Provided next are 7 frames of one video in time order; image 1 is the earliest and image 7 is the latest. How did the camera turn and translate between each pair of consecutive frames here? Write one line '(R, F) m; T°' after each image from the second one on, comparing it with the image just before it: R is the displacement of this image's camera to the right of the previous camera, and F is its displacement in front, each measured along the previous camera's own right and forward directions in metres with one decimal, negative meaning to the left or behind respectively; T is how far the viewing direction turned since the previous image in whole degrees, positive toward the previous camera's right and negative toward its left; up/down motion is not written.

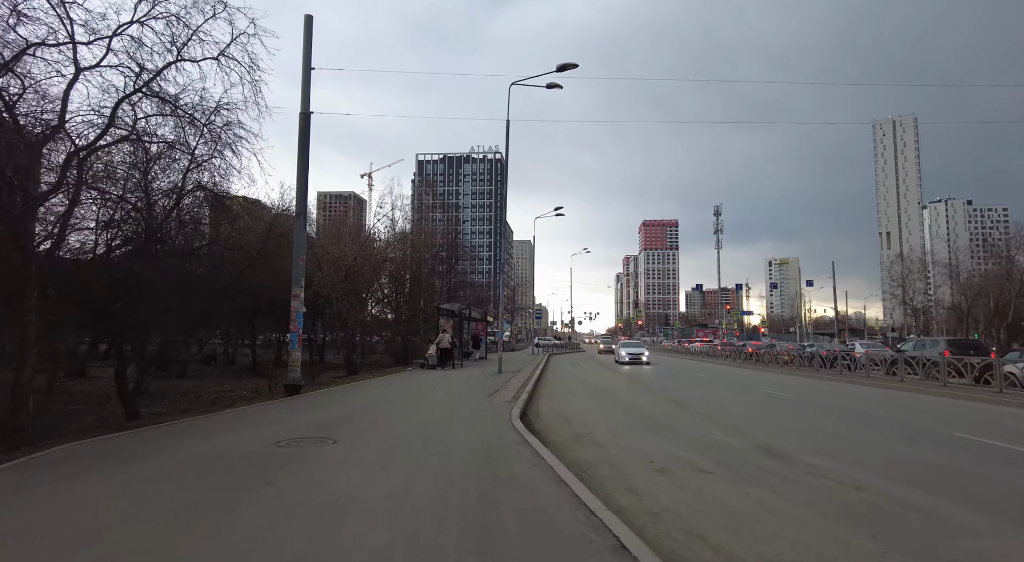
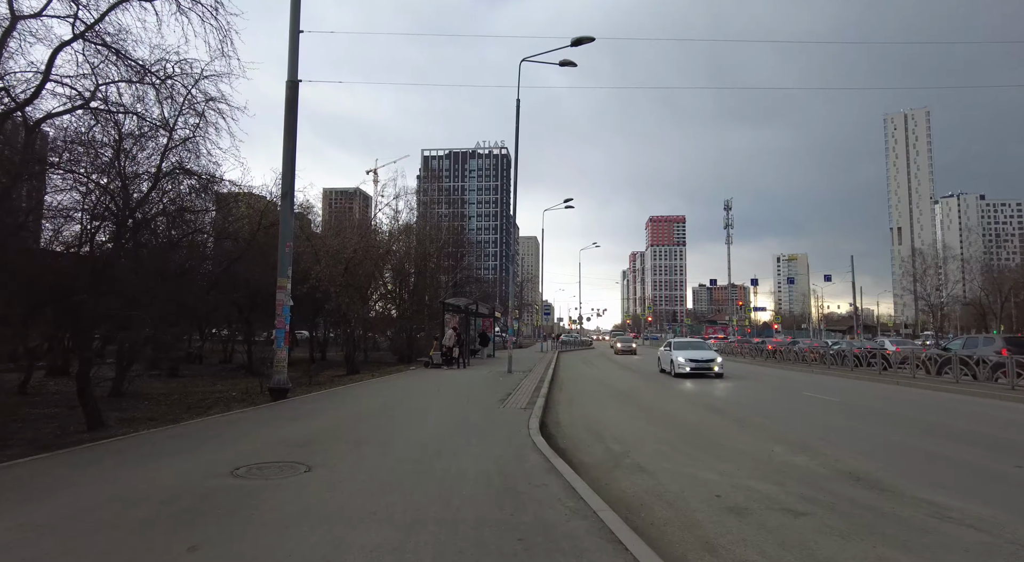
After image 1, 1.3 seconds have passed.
(-0.2, +1.6) m; -1°
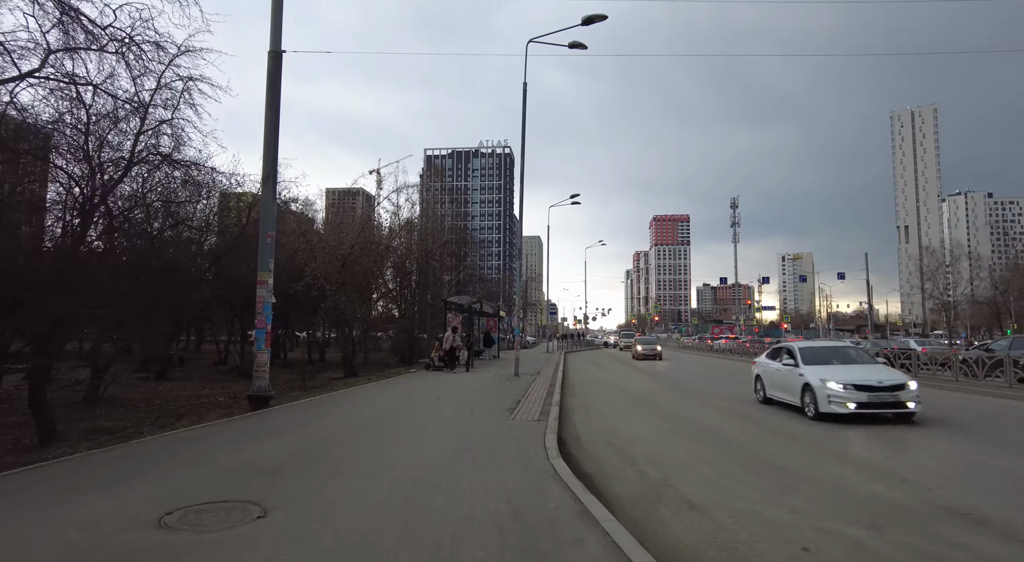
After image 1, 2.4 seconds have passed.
(-0.1, +1.3) m; 0°
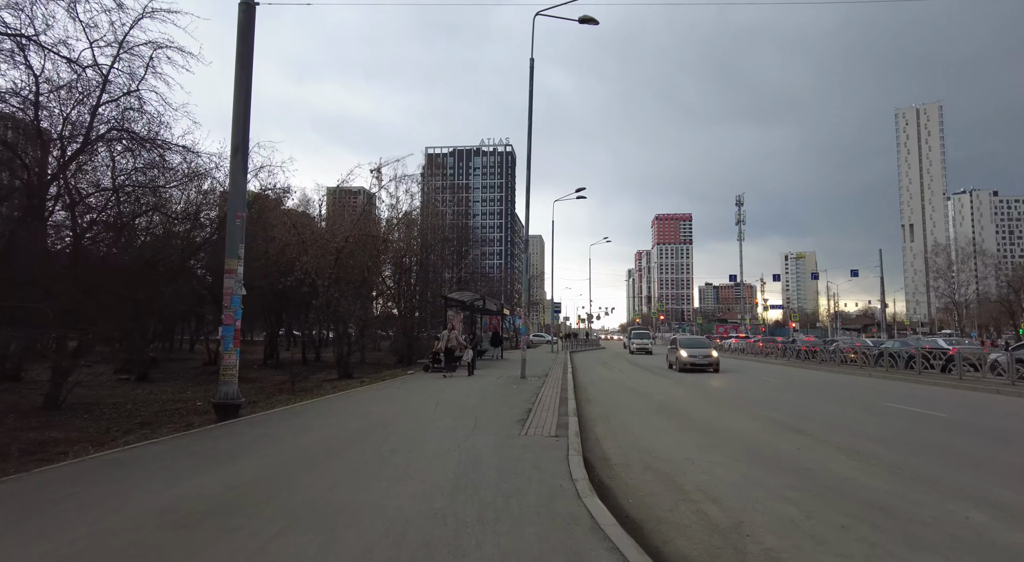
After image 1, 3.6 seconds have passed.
(-0.1, +1.5) m; 0°
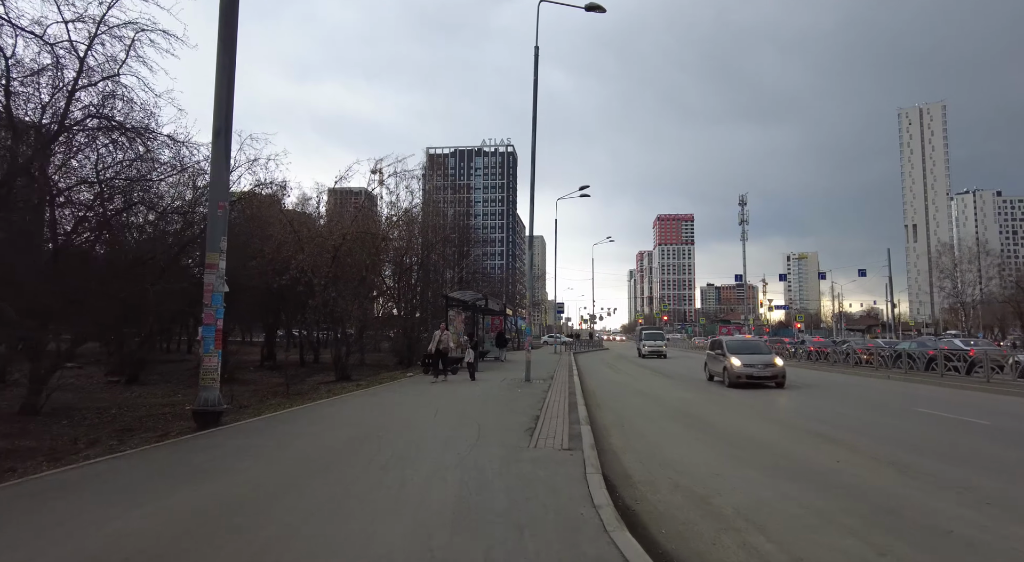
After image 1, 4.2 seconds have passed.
(-0.1, +0.8) m; 0°
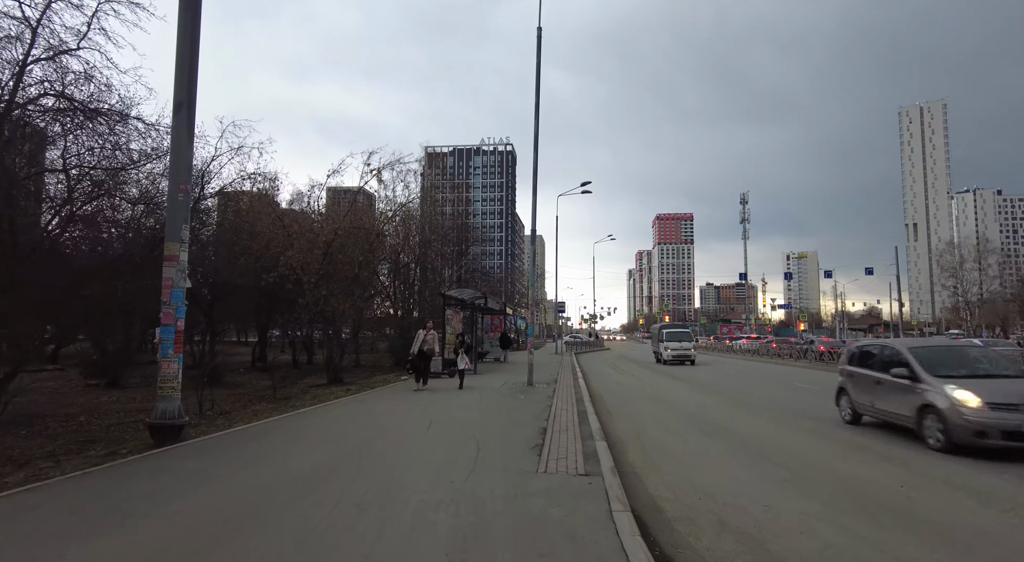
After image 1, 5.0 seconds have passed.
(-0.1, +1.1) m; 0°
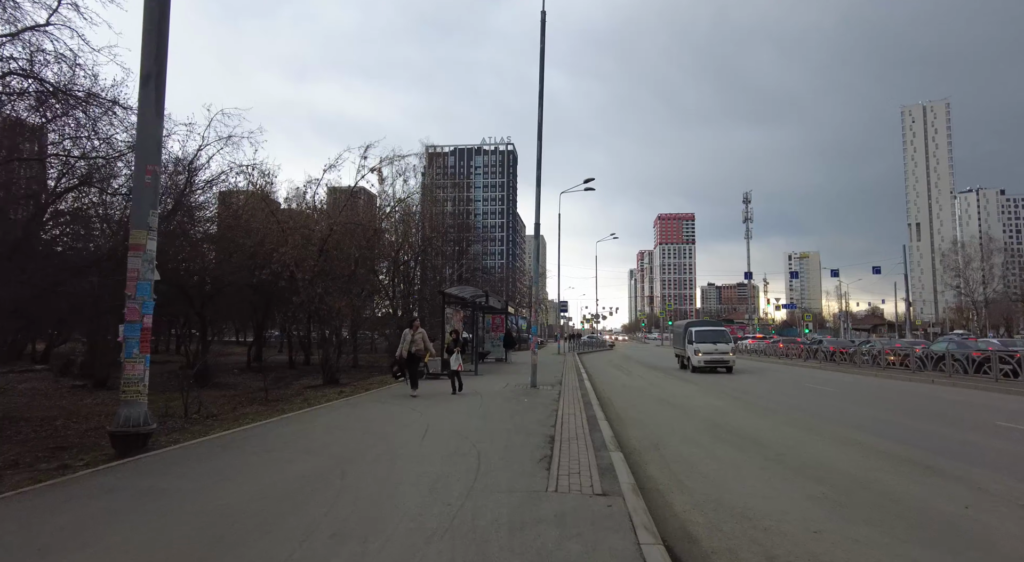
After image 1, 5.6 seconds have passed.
(0.0, +0.7) m; 0°
